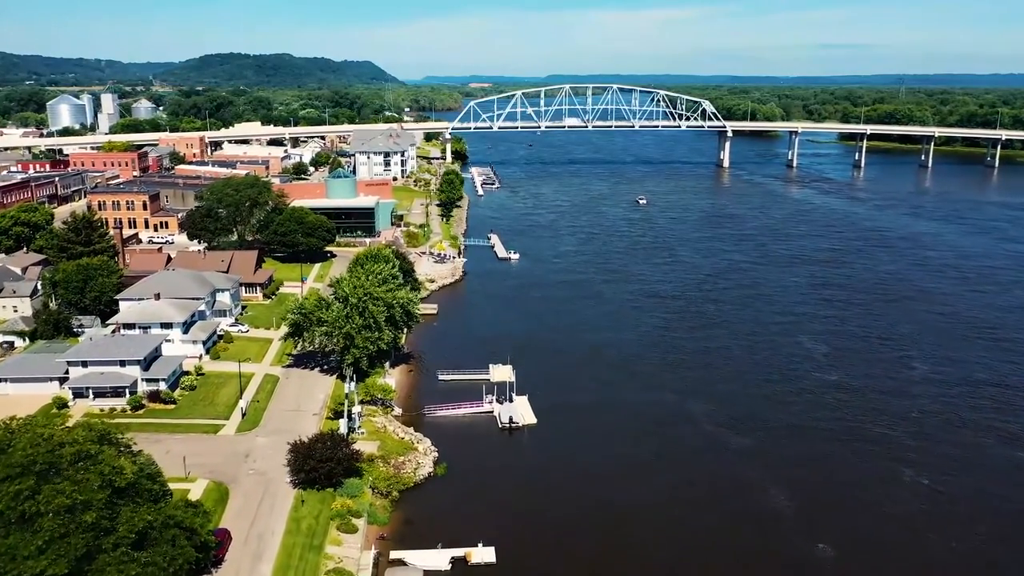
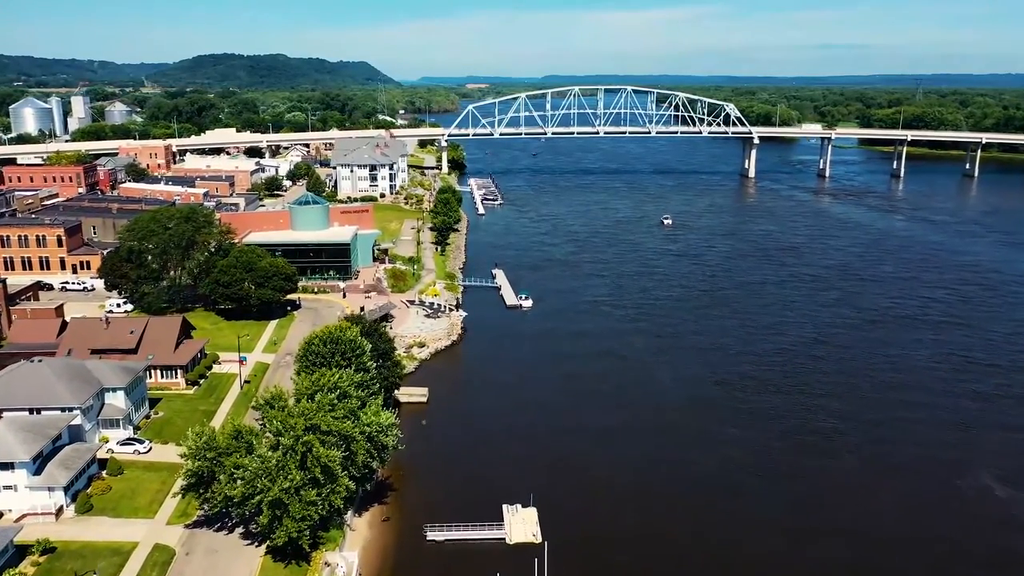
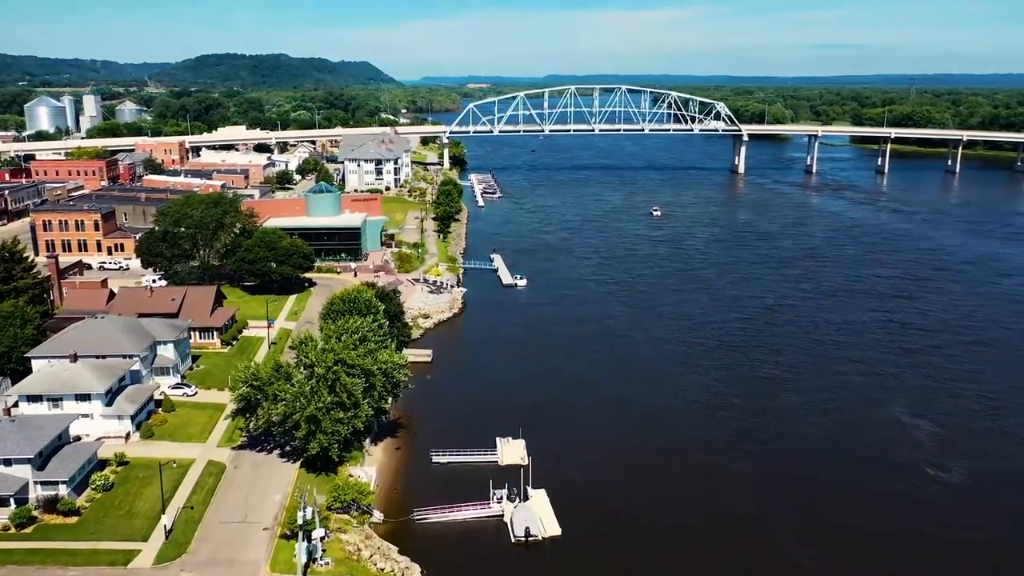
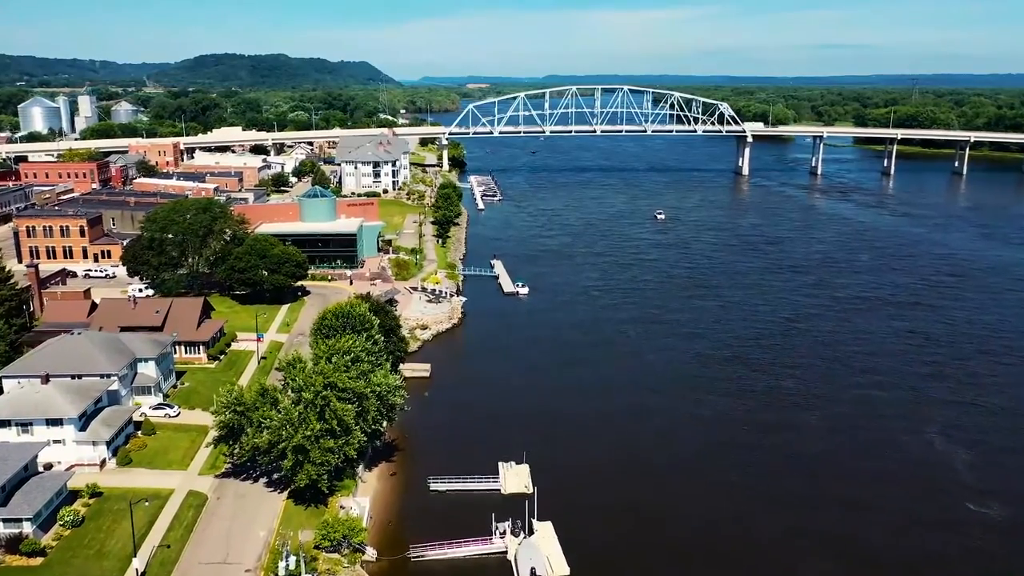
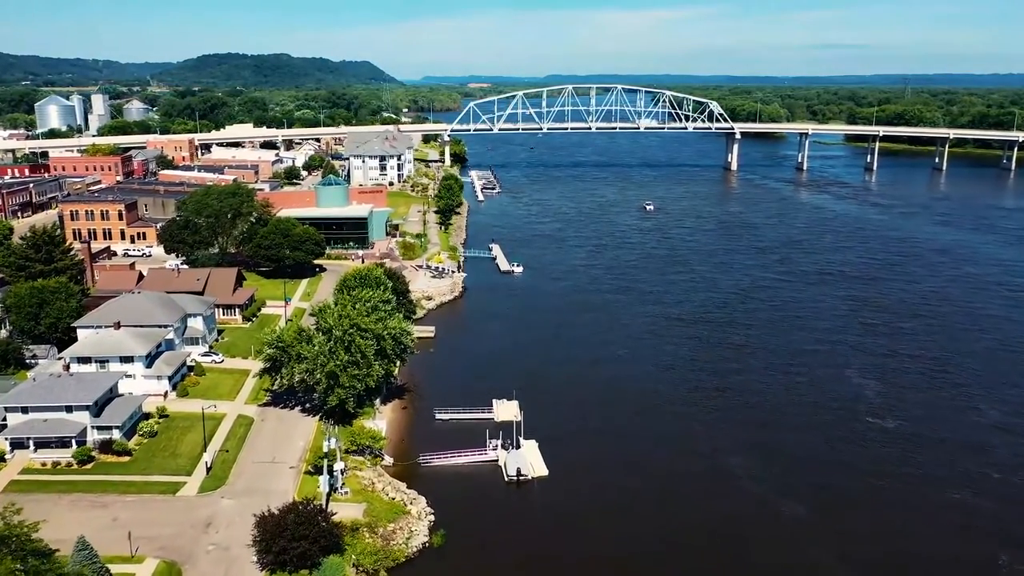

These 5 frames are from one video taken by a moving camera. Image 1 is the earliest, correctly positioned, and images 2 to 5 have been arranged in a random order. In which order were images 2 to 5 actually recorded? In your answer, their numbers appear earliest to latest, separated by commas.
5, 3, 4, 2
